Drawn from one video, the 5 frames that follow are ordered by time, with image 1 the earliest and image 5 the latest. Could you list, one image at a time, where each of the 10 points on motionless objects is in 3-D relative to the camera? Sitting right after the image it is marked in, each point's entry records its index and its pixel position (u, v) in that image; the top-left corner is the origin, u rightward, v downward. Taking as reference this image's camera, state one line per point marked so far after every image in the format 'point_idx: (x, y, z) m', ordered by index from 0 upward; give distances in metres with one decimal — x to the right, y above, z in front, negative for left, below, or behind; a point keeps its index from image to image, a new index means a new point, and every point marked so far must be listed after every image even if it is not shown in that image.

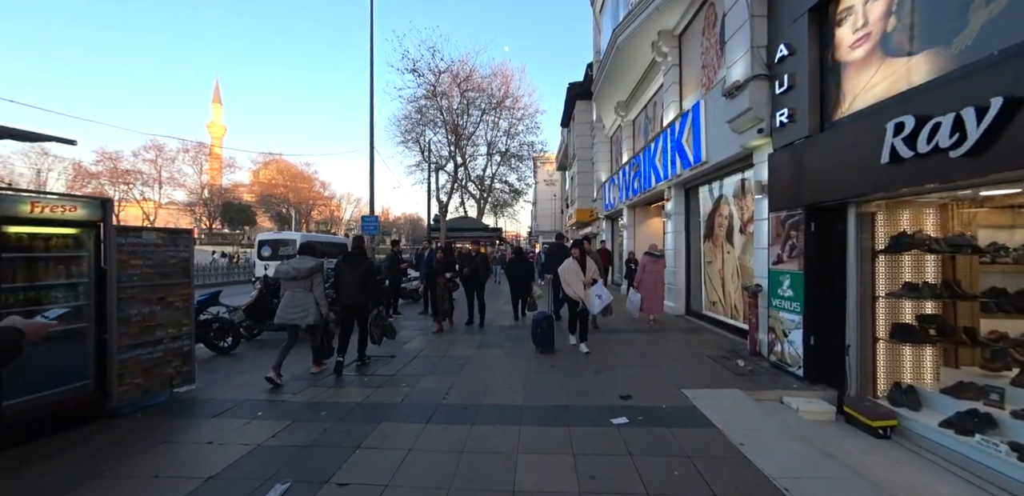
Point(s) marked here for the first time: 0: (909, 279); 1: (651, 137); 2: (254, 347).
0: (+4.3, -0.3, +4.2) m
1: (+4.5, +3.6, +12.6) m
2: (-5.1, -2.0, +7.7) m
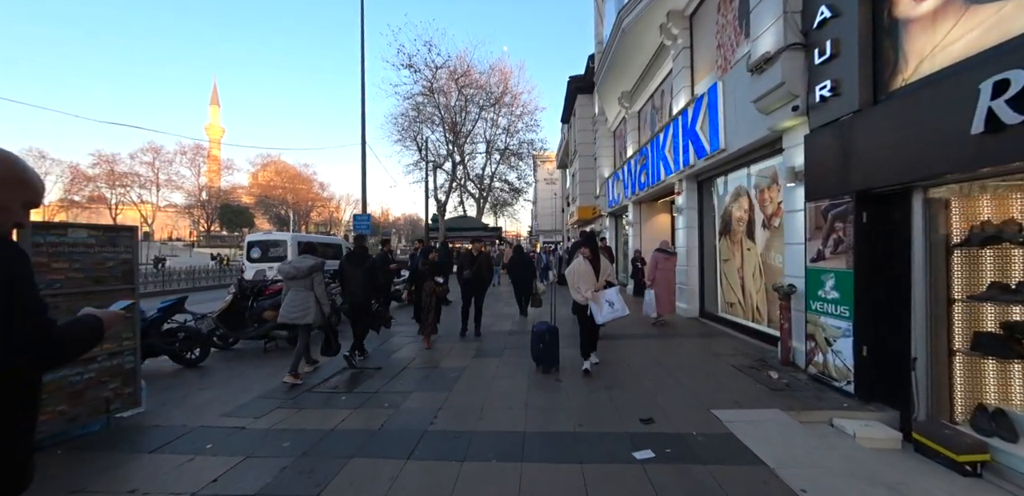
0: (+4.2, -0.3, +3.4) m
1: (+4.5, +3.7, +11.8) m
2: (-5.1, -2.0, +7.0) m
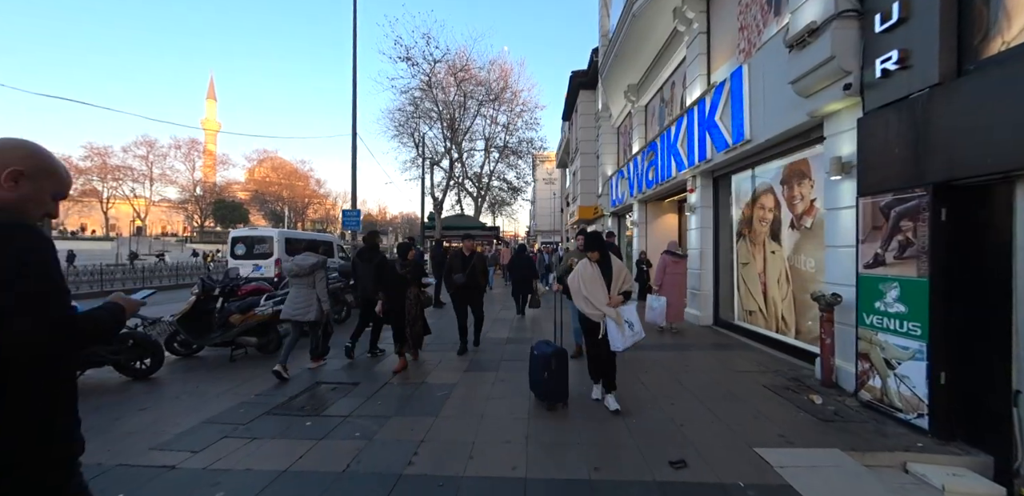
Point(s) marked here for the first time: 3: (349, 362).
0: (+4.3, -0.3, +2.7) m
1: (+4.5, +3.6, +11.1) m
2: (-5.2, -1.9, +6.2) m
3: (-2.7, -1.9, +6.4) m
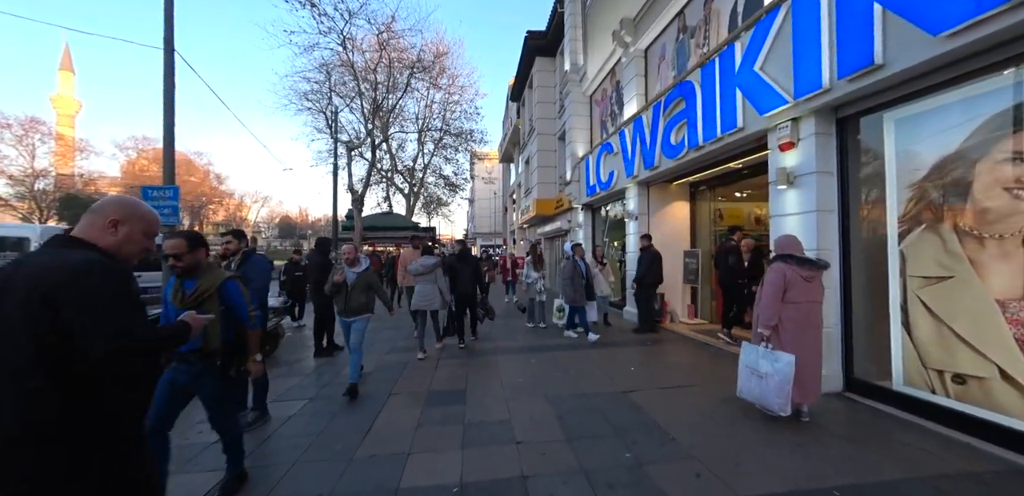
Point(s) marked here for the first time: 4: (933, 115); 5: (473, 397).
0: (+4.7, -0.2, -1.5) m
1: (+3.6, +3.6, +6.9) m
2: (-5.1, -2.0, +0.4) m
3: (-2.7, -1.9, +1.1) m
4: (+5.0, +1.6, +4.6) m
5: (-0.5, -1.9, +4.9) m
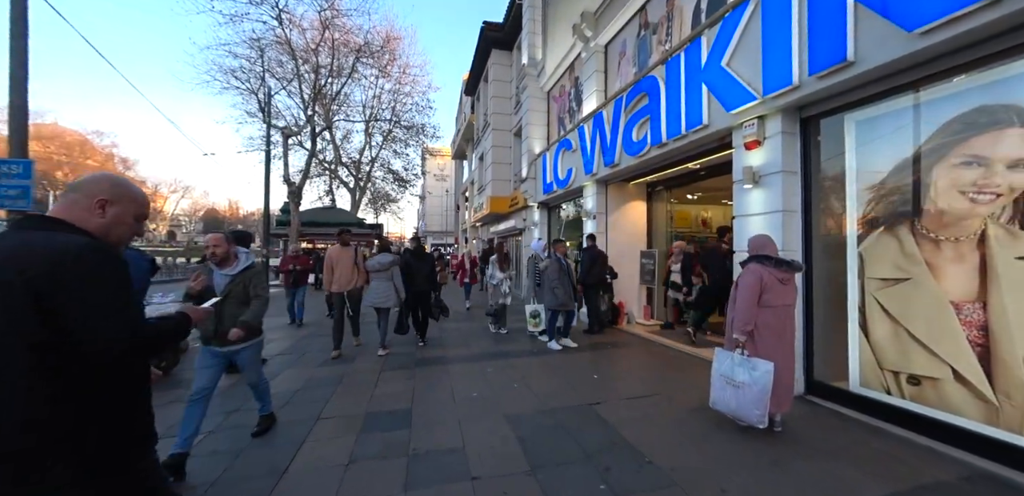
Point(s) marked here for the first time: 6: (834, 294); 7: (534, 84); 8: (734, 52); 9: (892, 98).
0: (+5.0, -0.3, -1.5) m
1: (+2.9, +3.6, +6.7) m
2: (-5.0, -1.9, -0.8) m
3: (-2.7, -1.9, +0.1) m
4: (+4.6, +1.6, +4.6) m
5: (-1.0, -1.9, +4.2) m
6: (+3.8, -0.6, +4.4) m
7: (+0.8, +6.0, +14.2) m
8: (+3.2, +2.8, +5.6) m
9: (+4.4, +1.8, +4.5) m
